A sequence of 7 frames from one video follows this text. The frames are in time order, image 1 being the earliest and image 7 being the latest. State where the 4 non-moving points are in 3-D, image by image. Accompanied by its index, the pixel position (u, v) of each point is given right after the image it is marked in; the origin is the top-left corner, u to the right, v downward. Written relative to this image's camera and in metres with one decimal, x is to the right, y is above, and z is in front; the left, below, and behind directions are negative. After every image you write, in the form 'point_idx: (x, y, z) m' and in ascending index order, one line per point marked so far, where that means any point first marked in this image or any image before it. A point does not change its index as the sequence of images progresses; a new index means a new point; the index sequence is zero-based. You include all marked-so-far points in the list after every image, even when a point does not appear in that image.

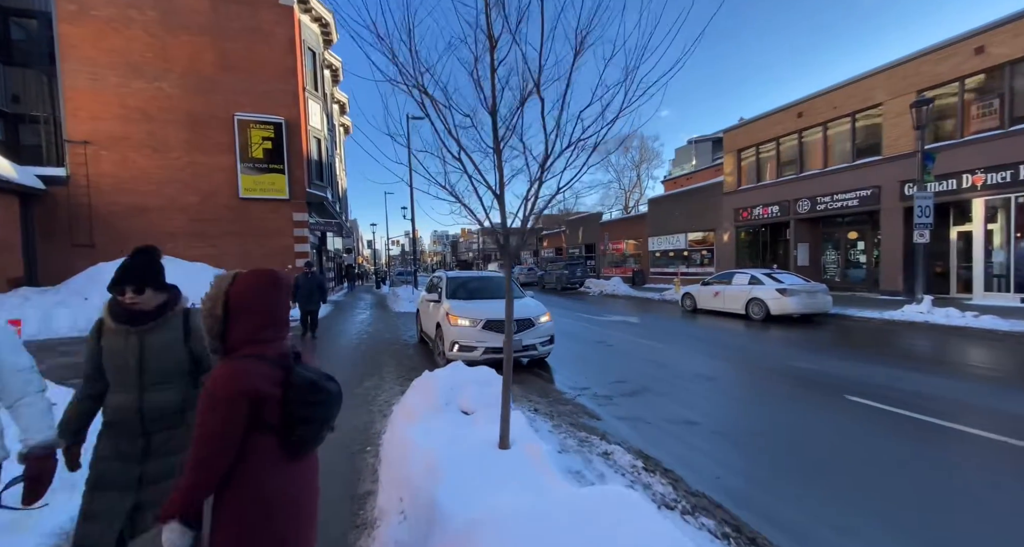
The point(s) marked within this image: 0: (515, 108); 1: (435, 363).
0: (0.0, +1.5, +3.3) m
1: (-1.8, -2.1, +8.5) m
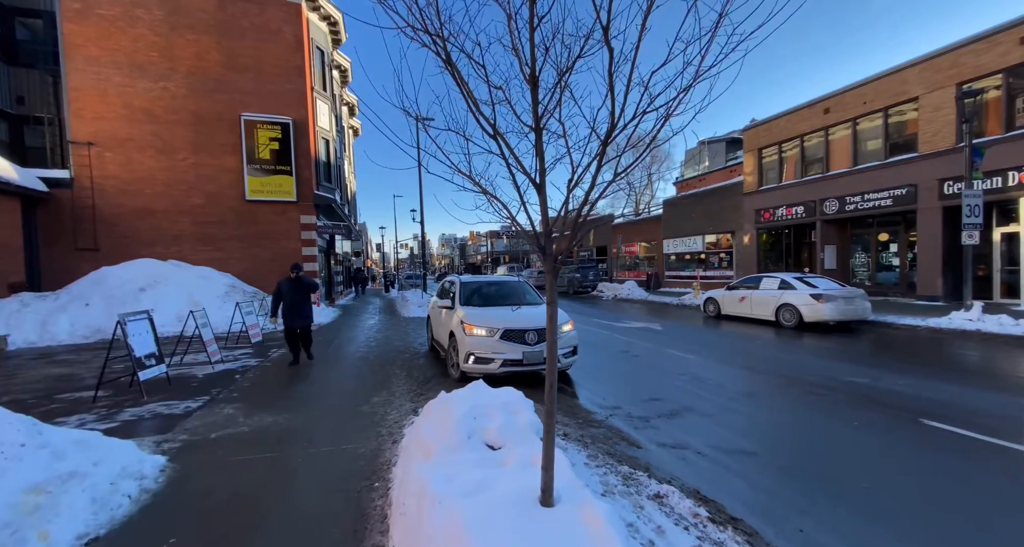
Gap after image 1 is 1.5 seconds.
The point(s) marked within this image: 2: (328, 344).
0: (+0.3, +1.4, +2.6) m
1: (-1.4, -2.2, +7.9) m
2: (-5.7, -2.3, +11.4) m
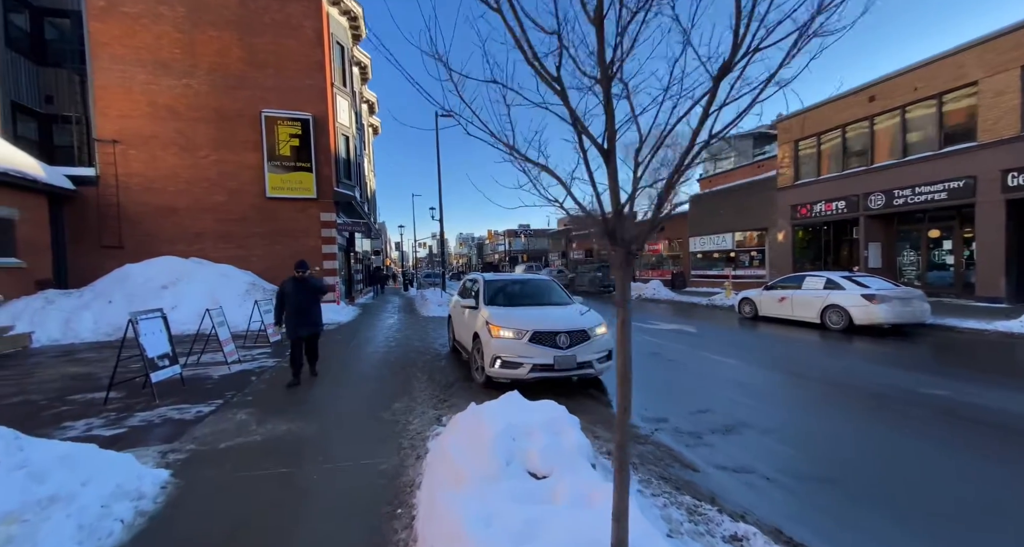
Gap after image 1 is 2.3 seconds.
0: (+0.7, +1.5, +2.0) m
1: (-0.8, -2.2, +7.3) m
2: (-5.0, -2.2, +11.0) m
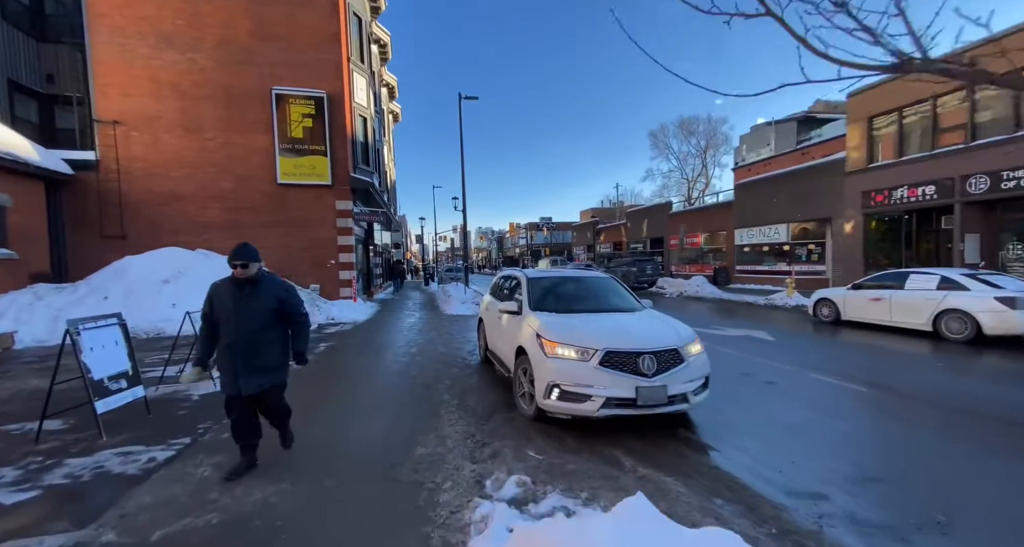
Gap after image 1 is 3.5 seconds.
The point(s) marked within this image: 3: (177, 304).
0: (+1.3, +1.4, +0.1) m
1: (+0.1, -2.1, +5.6) m
2: (-3.9, -2.0, +9.5) m
3: (-10.1, -0.9, +10.9) m
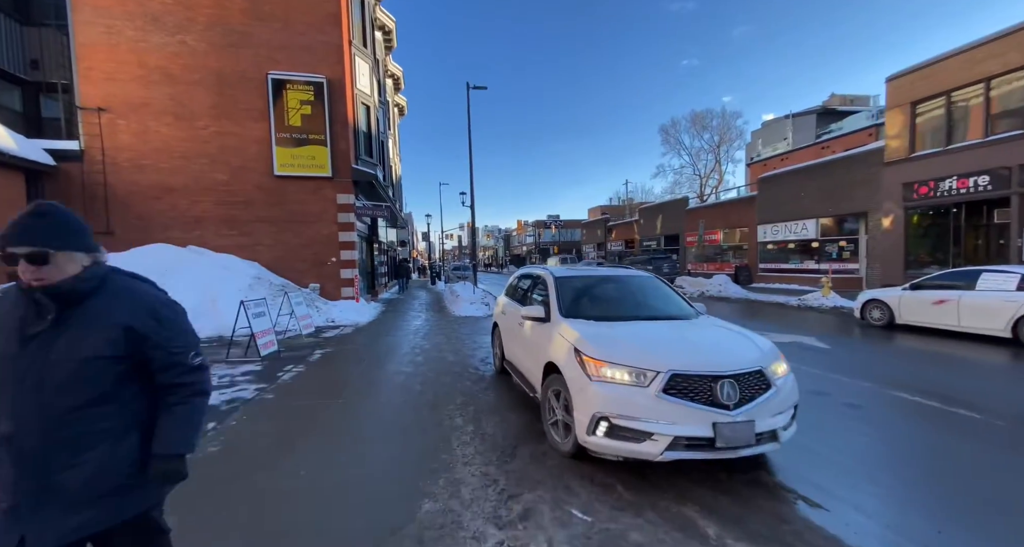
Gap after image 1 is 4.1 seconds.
0: (+1.6, +1.4, -1.0) m
1: (+0.4, -2.1, +4.5) m
2: (-3.5, -2.0, +8.5) m
3: (-9.6, -0.9, +10.0) m
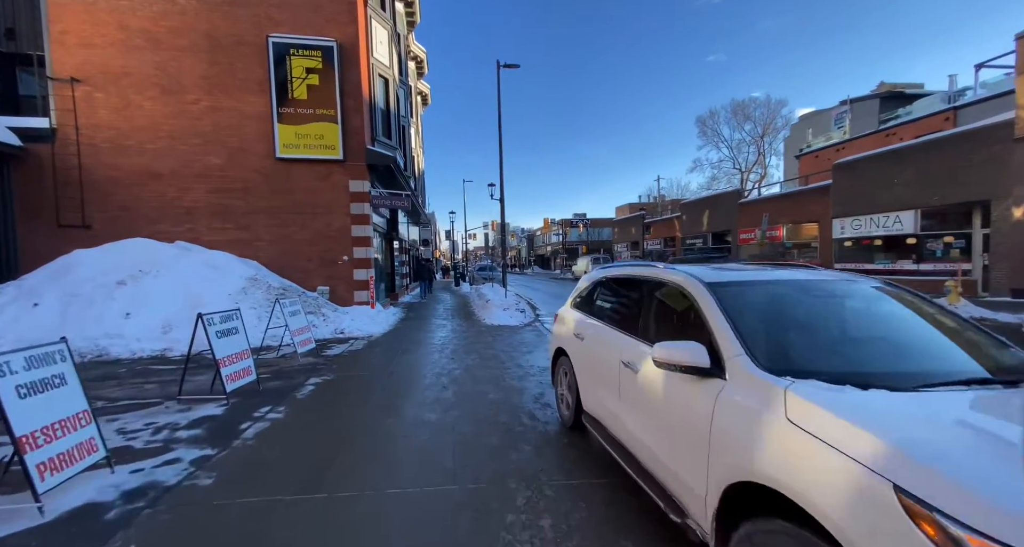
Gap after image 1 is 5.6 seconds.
0: (+2.1, +1.4, -3.6) m
1: (+1.3, -2.1, +2.0) m
2: (-2.4, -2.0, +6.2) m
3: (-8.4, -0.9, +8.0) m
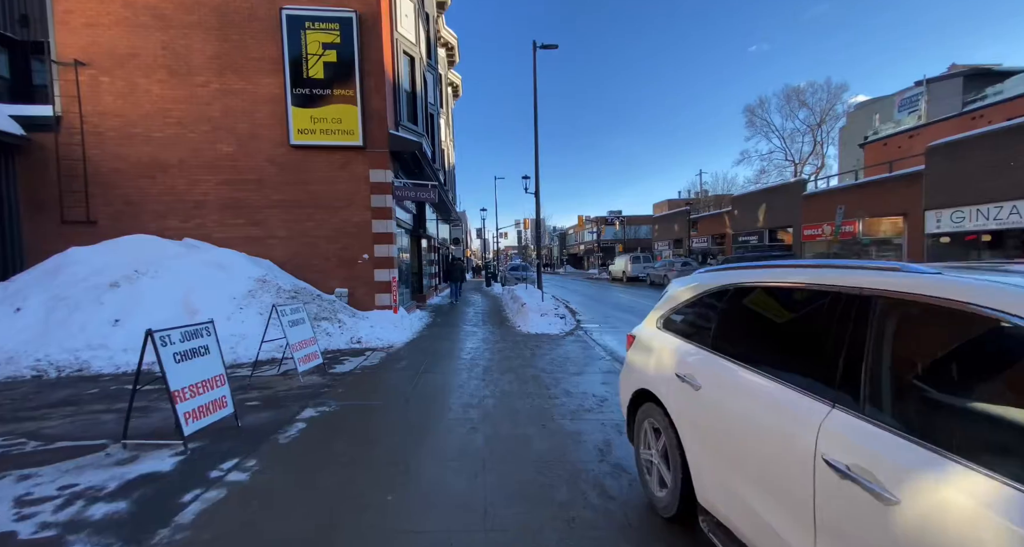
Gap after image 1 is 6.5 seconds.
0: (+2.0, +1.3, -5.5) m
1: (+1.6, -2.1, +0.2) m
2: (-1.7, -2.1, +4.7) m
3: (-7.6, -0.9, +7.0) m
